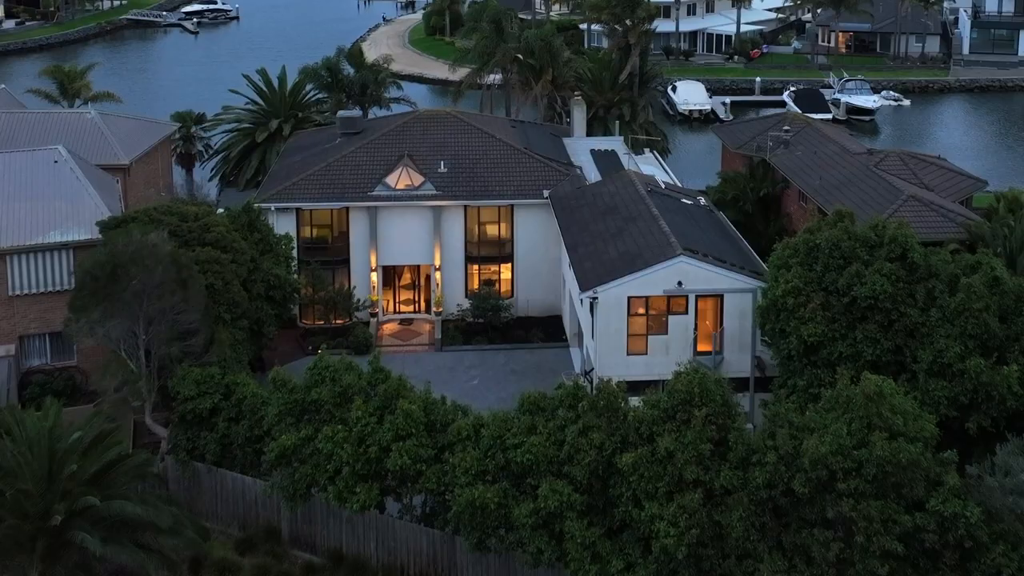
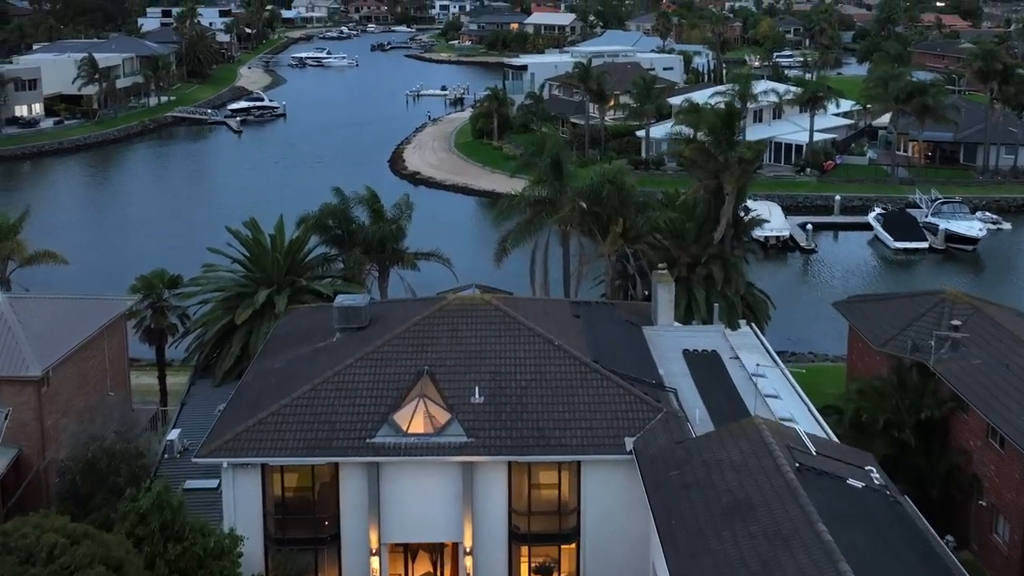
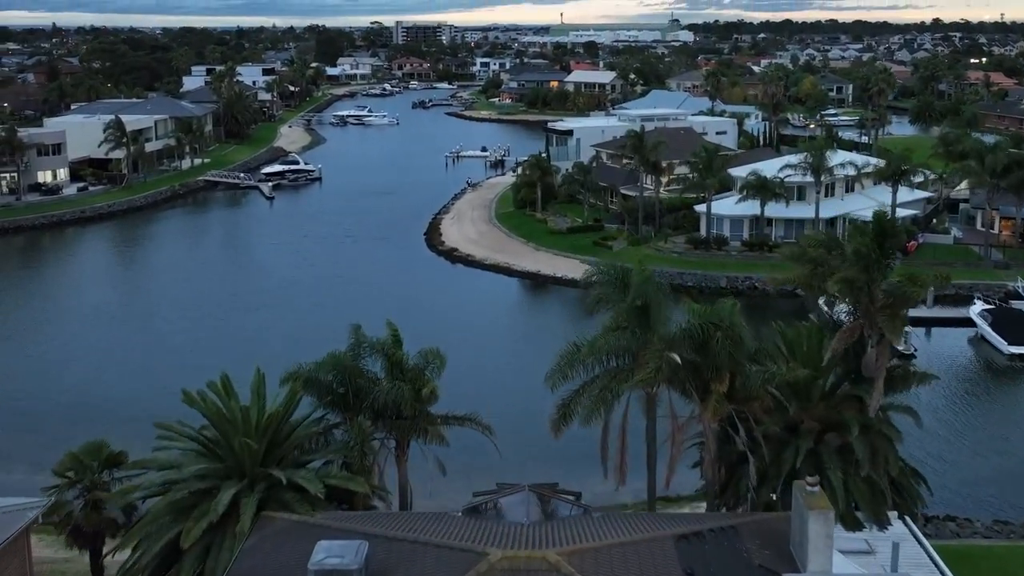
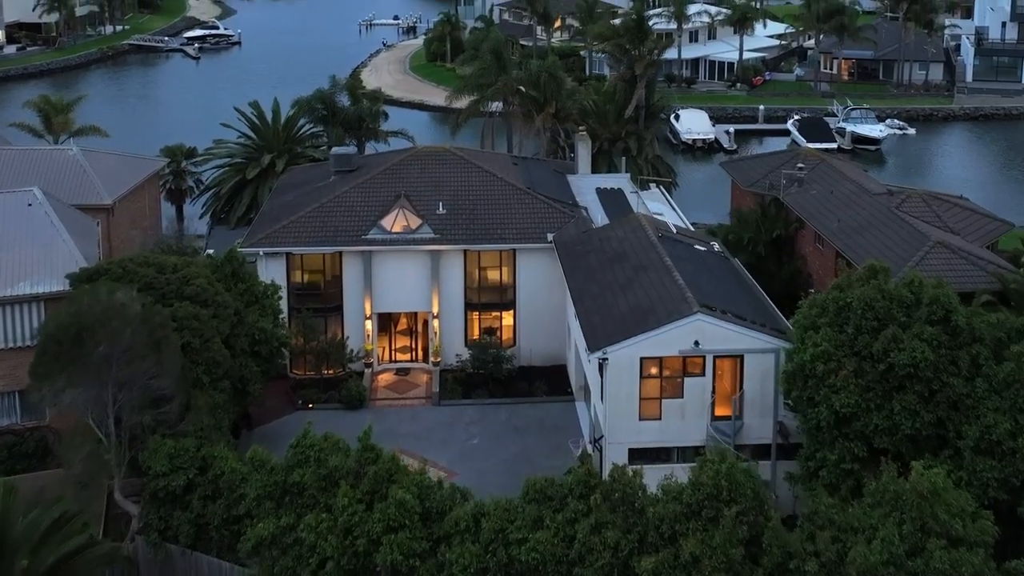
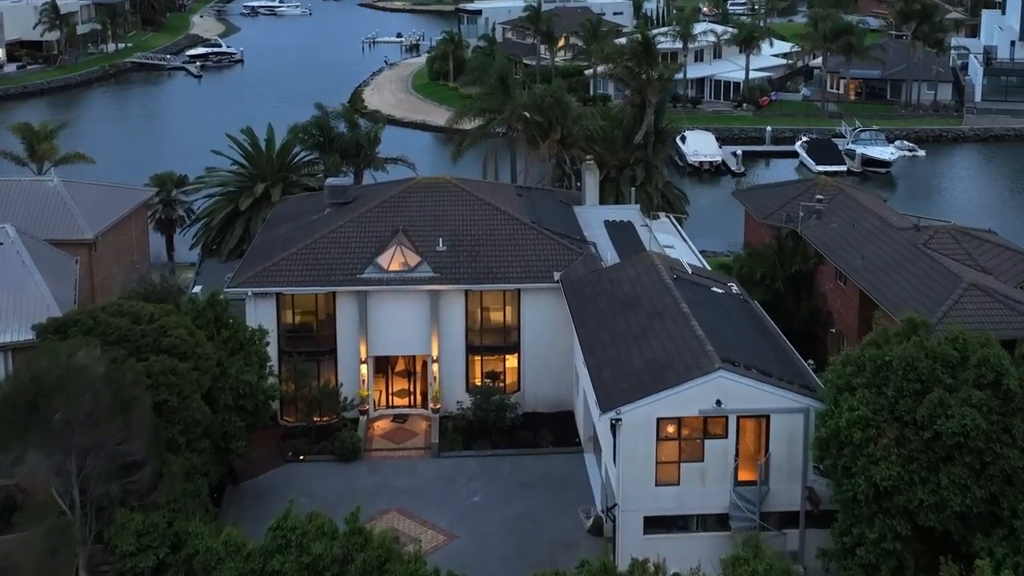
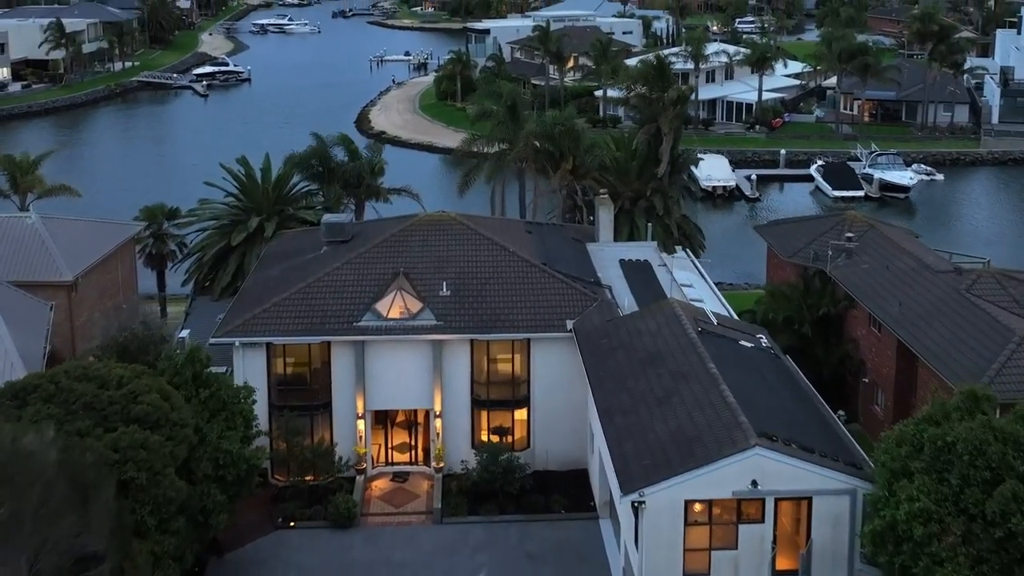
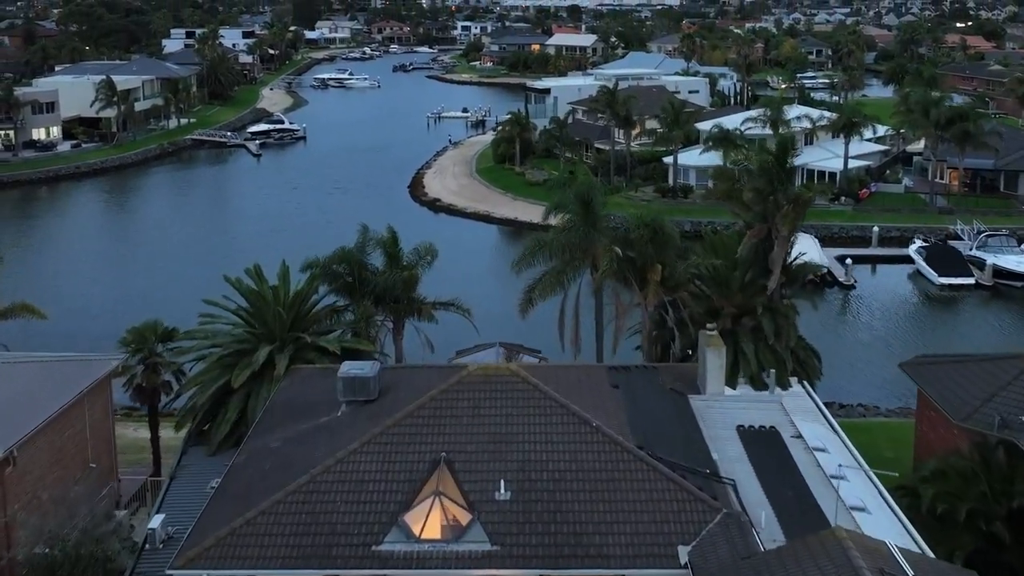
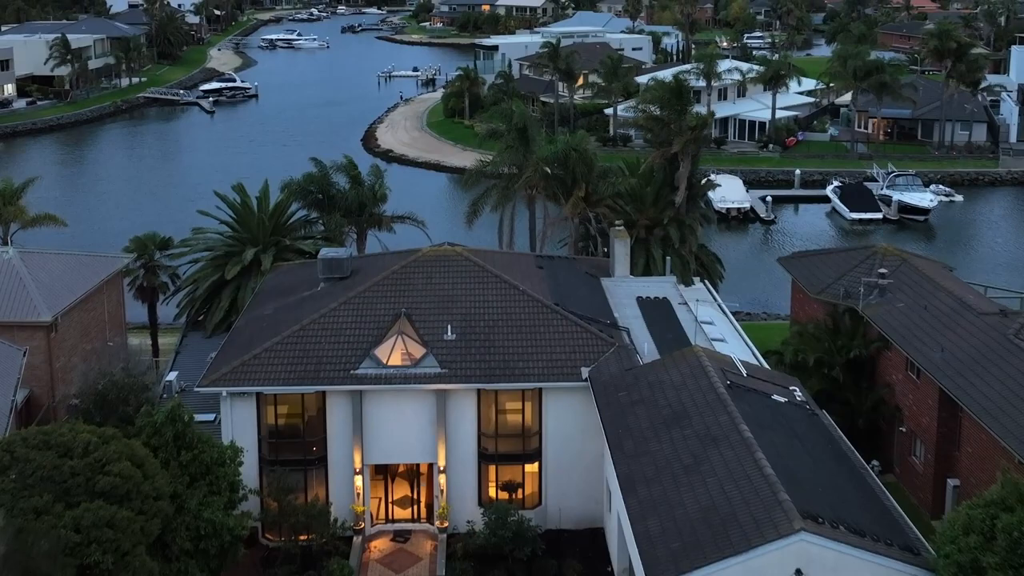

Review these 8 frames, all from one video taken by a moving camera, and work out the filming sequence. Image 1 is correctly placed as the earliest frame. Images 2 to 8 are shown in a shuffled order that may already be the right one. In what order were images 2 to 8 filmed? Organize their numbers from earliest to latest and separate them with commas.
4, 5, 6, 8, 2, 7, 3
